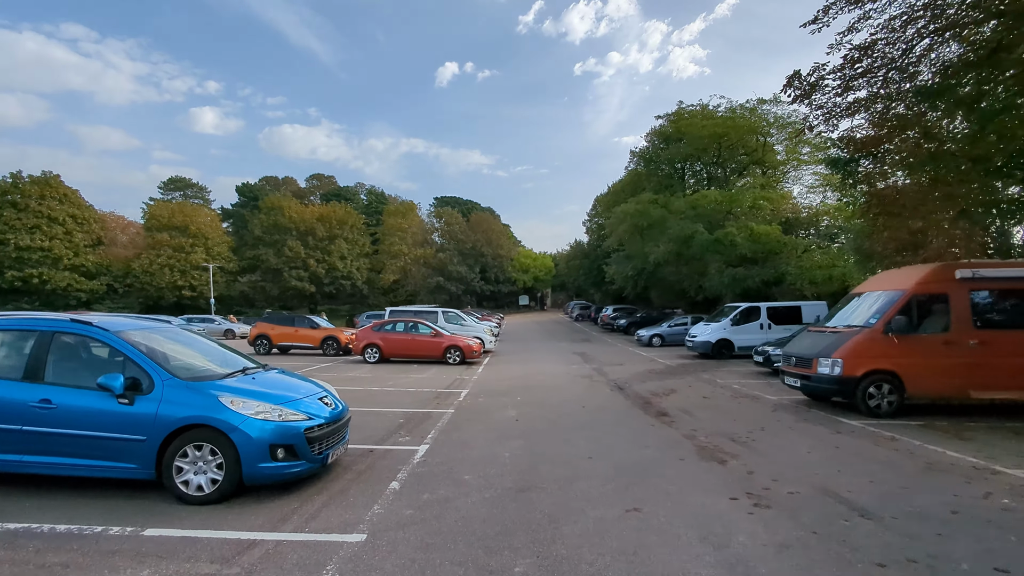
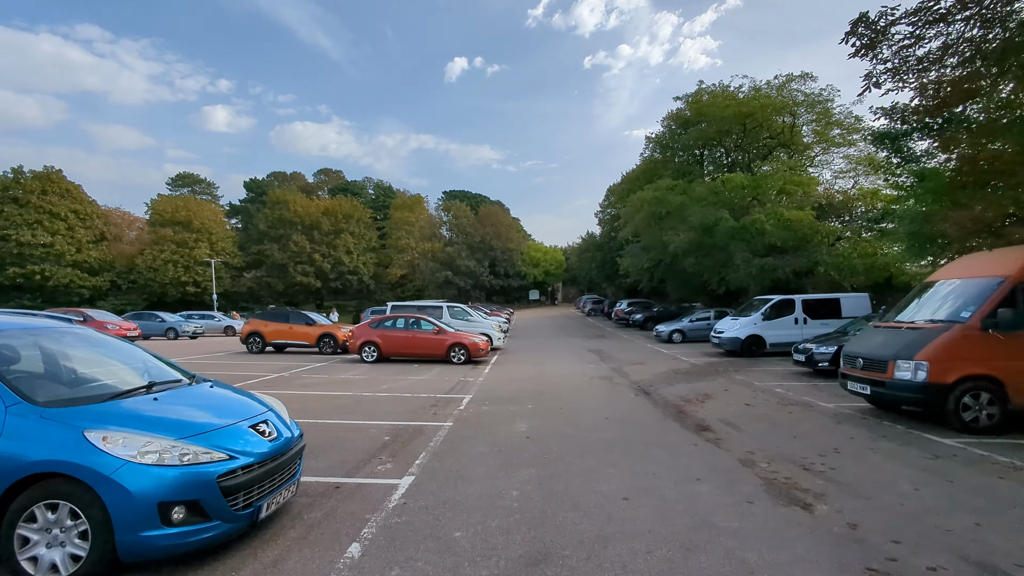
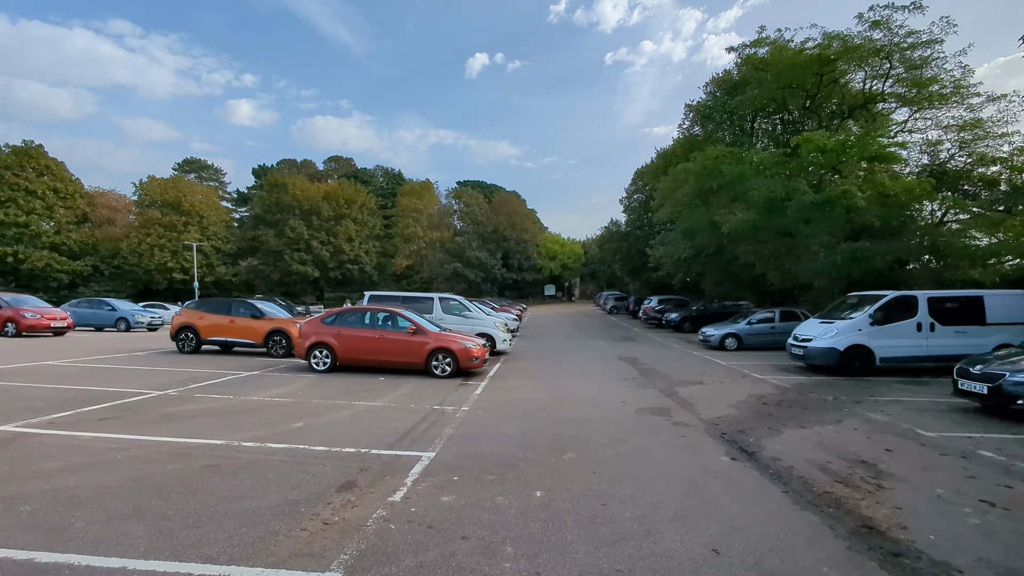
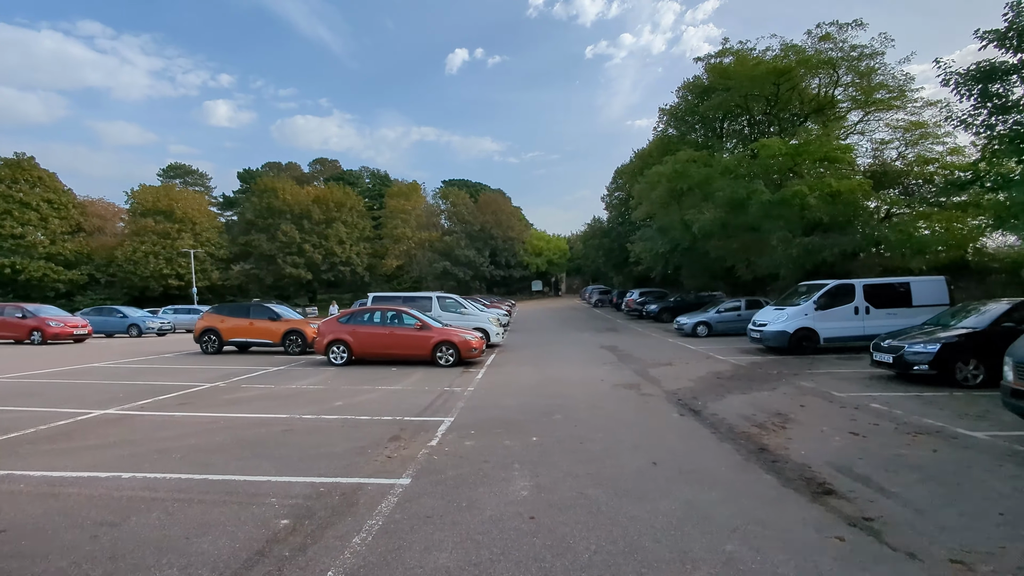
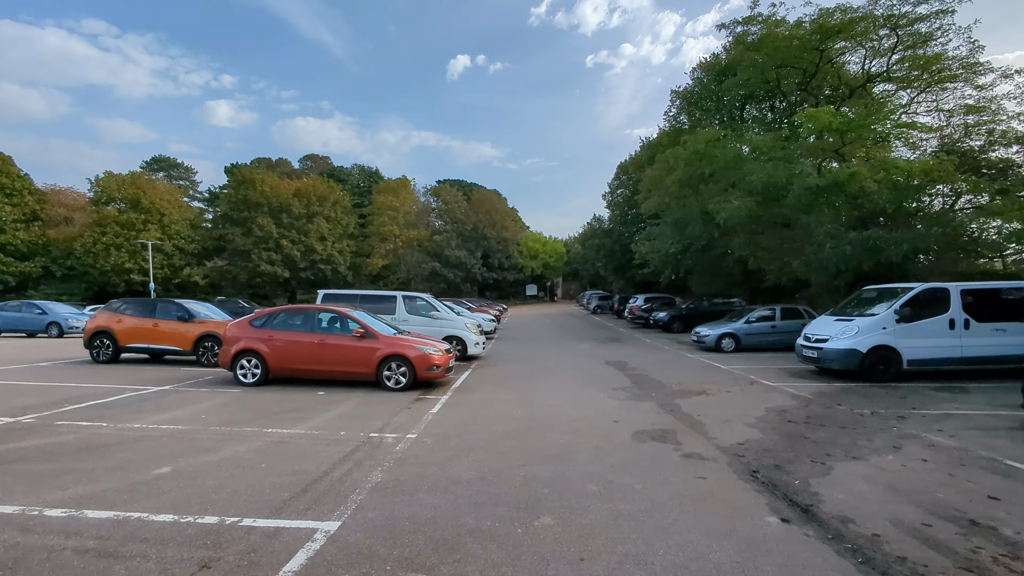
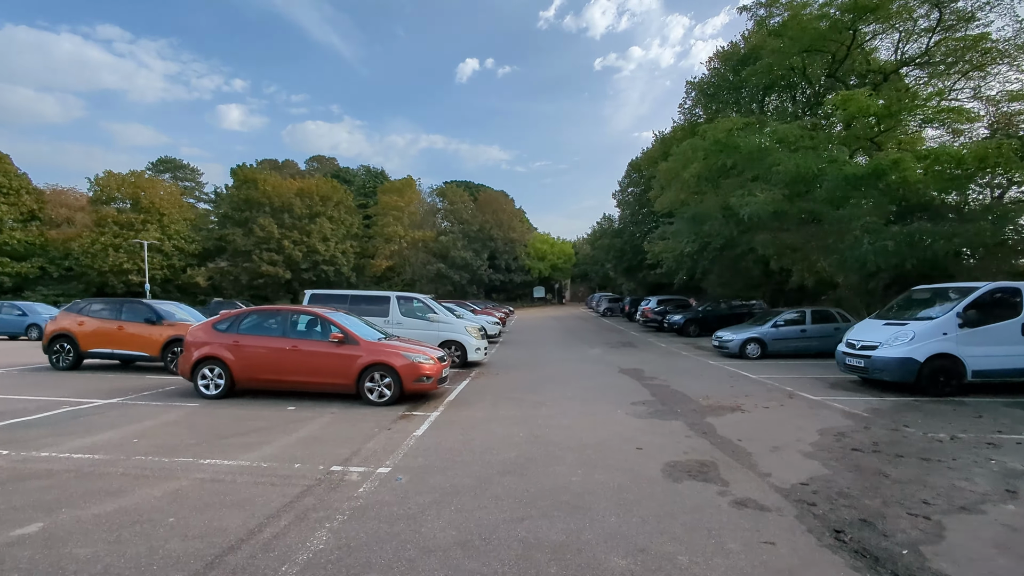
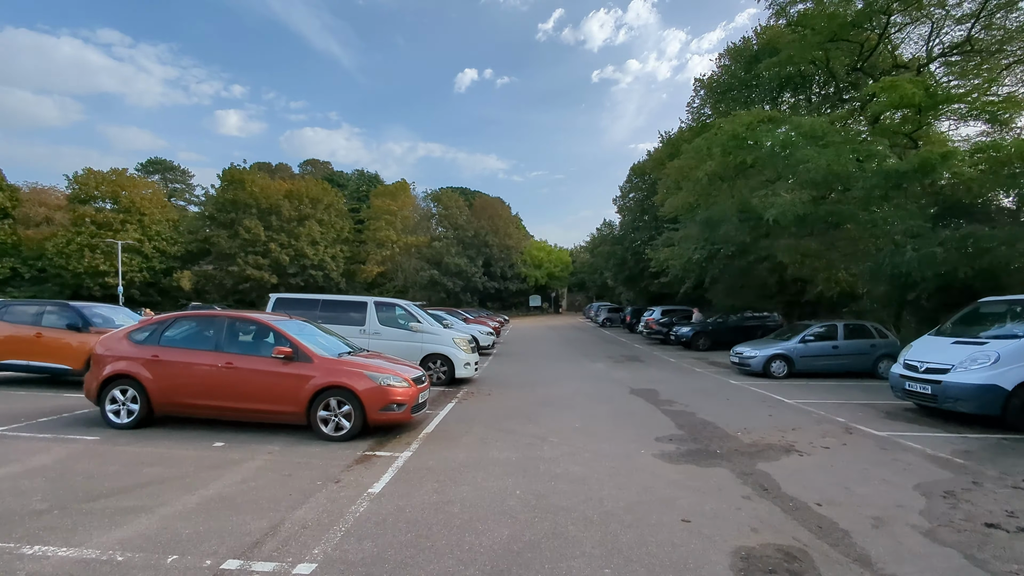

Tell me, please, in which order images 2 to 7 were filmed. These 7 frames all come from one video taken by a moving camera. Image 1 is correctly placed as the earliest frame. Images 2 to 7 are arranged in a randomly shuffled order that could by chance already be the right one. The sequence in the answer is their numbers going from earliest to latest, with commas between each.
2, 4, 3, 5, 6, 7
